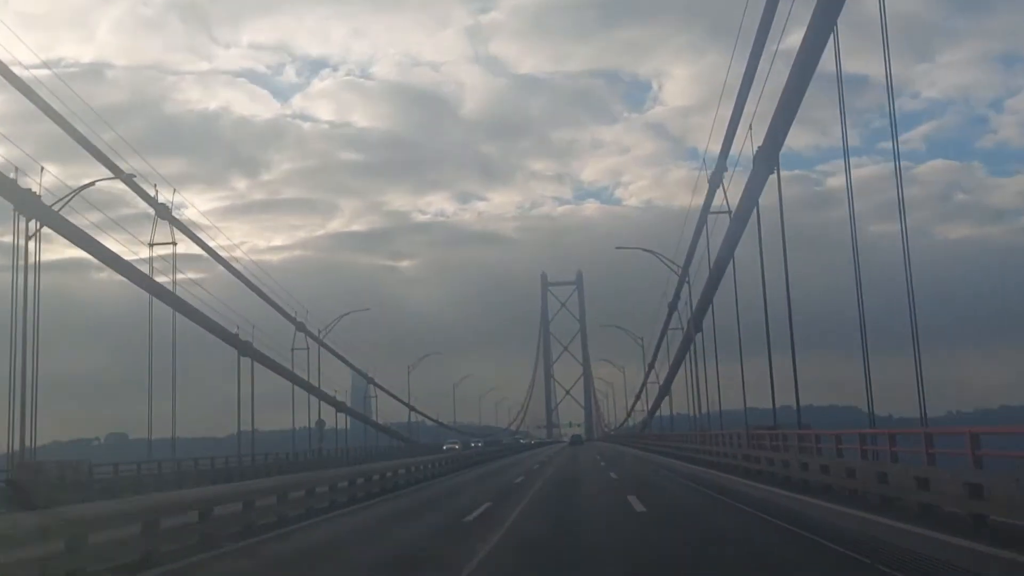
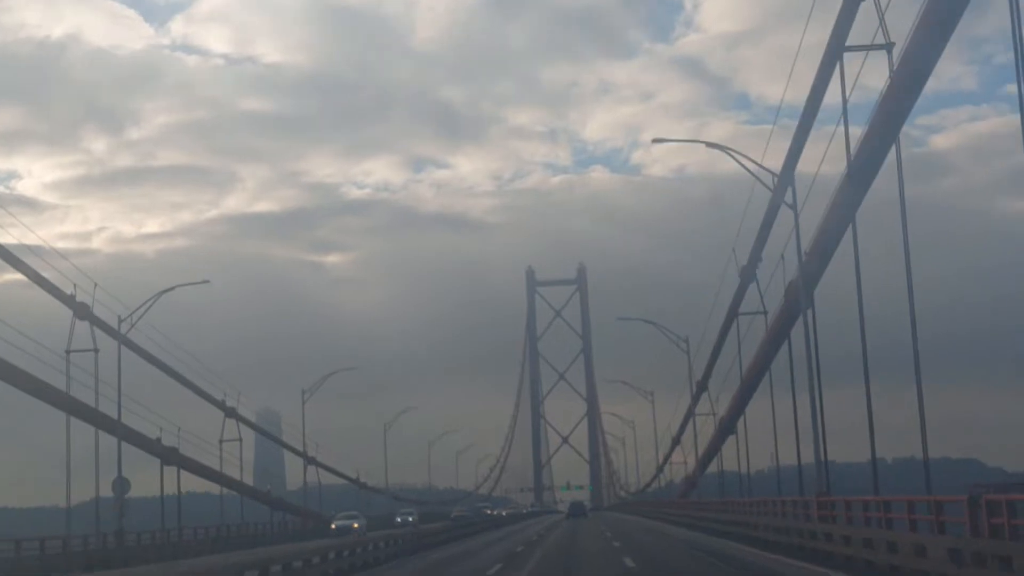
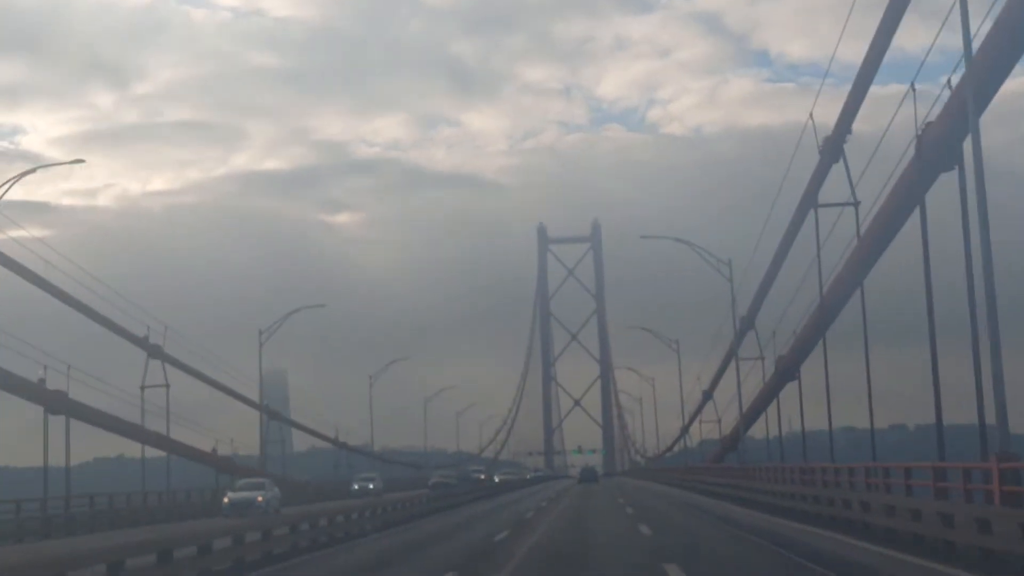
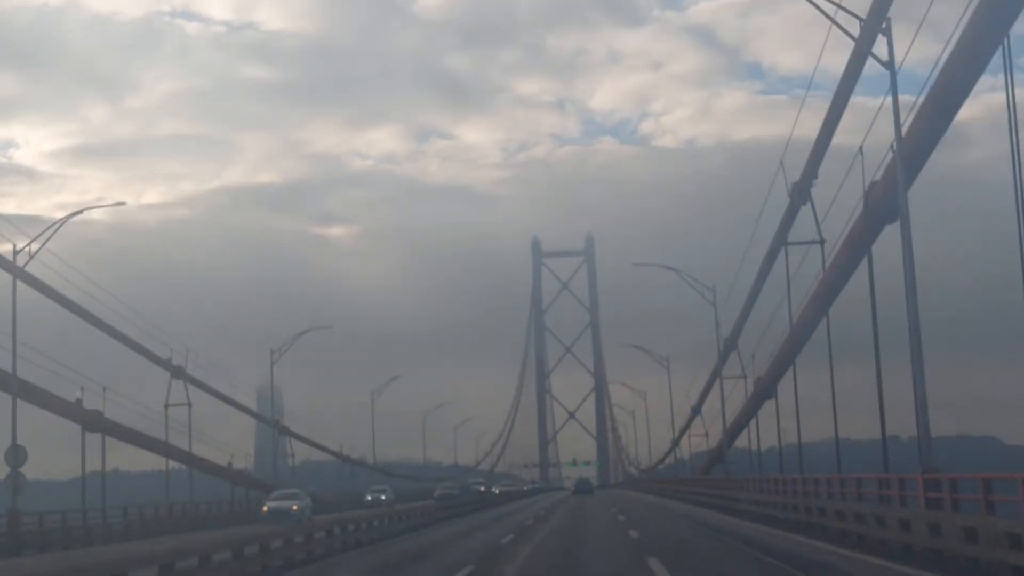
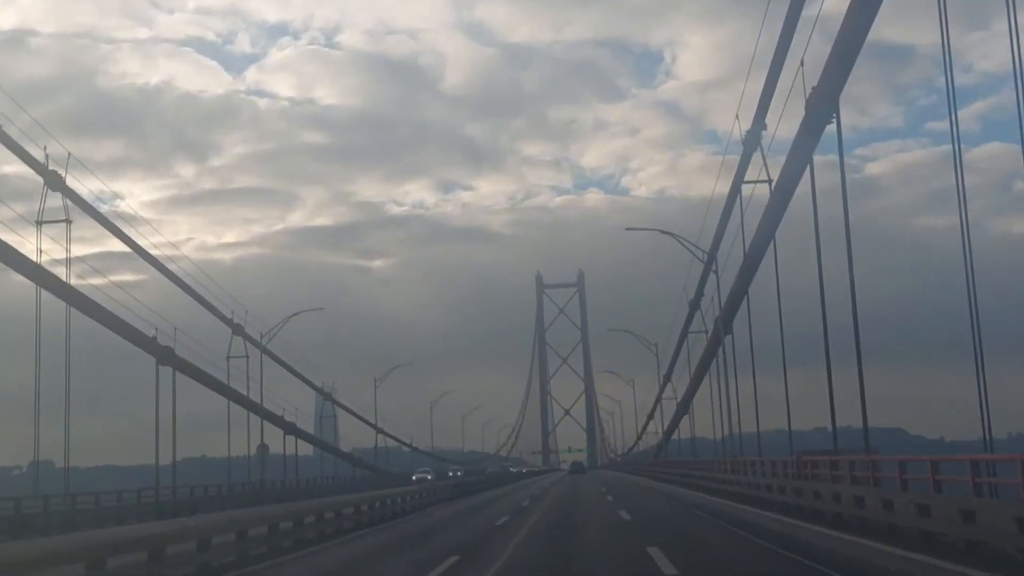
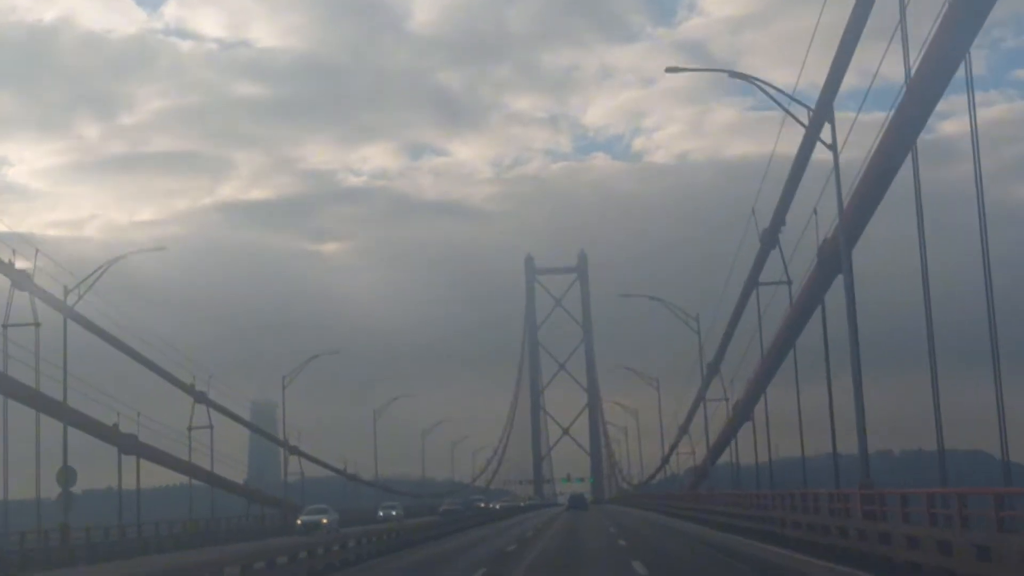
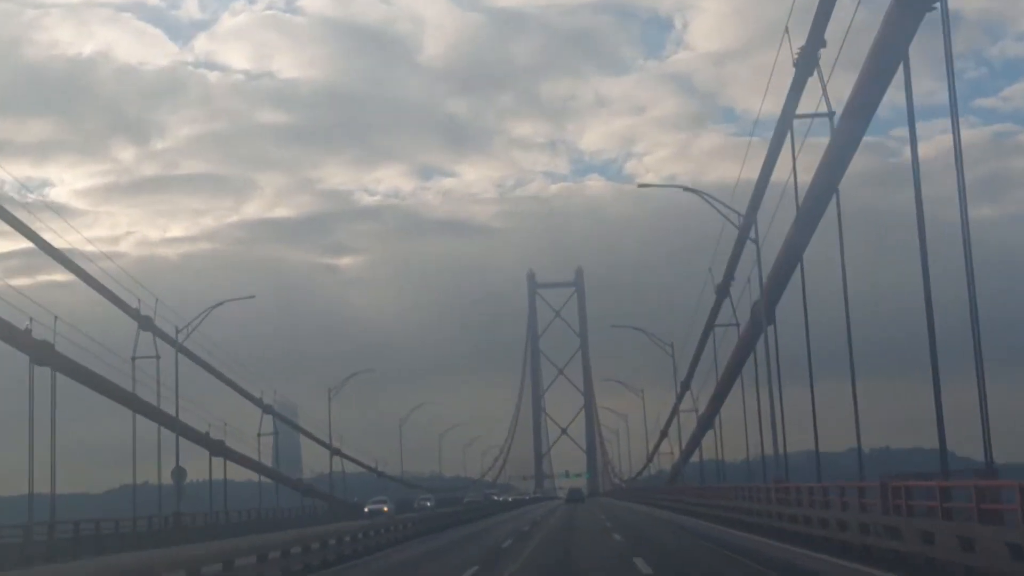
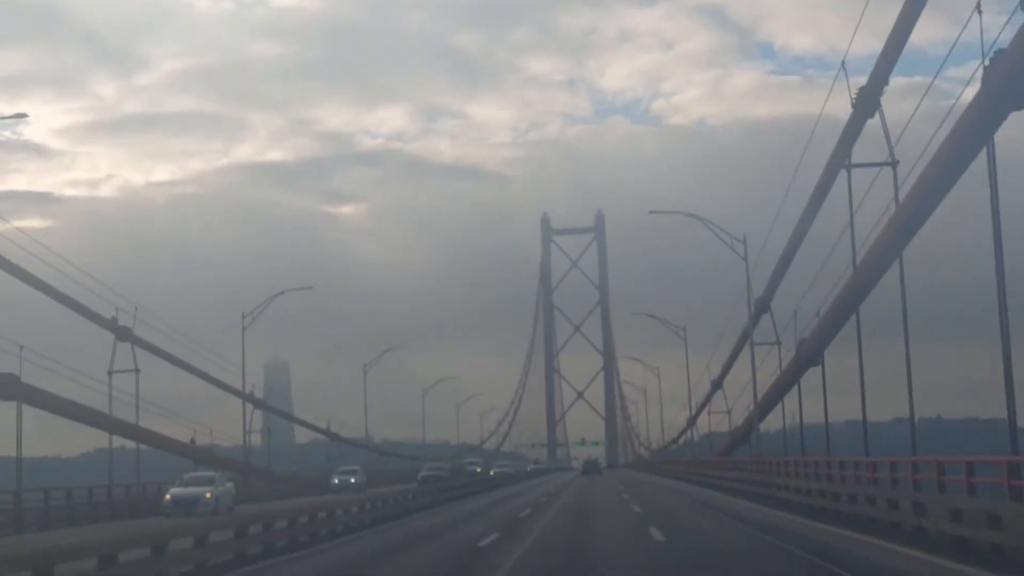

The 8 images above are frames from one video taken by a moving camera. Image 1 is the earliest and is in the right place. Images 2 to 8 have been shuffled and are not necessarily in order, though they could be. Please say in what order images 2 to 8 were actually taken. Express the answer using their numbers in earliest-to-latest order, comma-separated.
5, 7, 2, 6, 4, 3, 8
